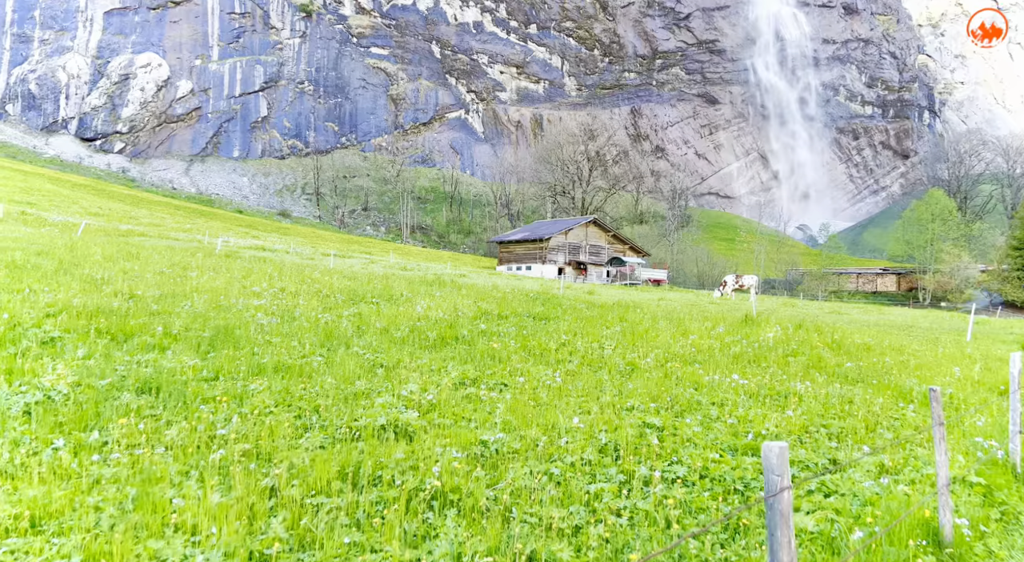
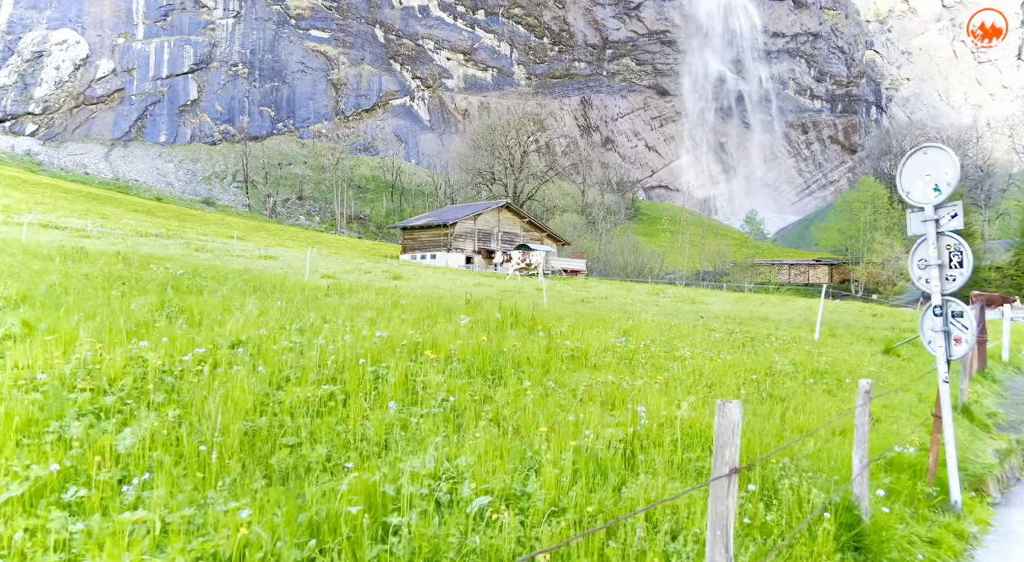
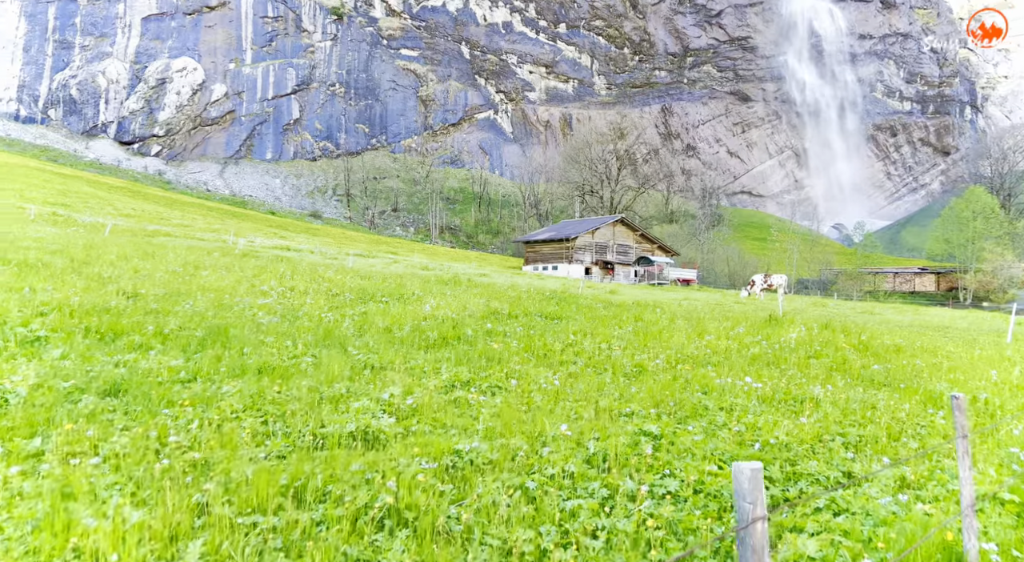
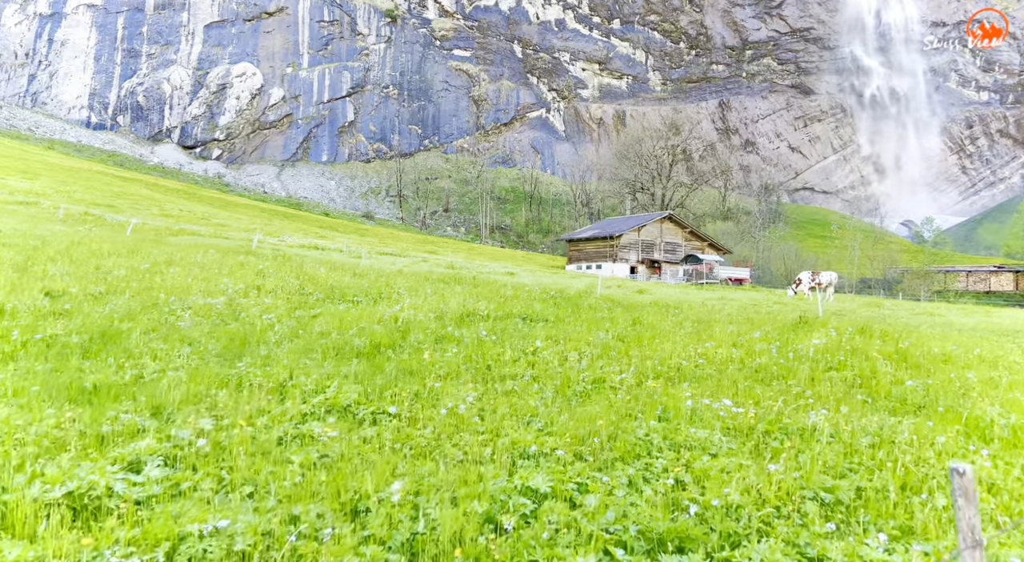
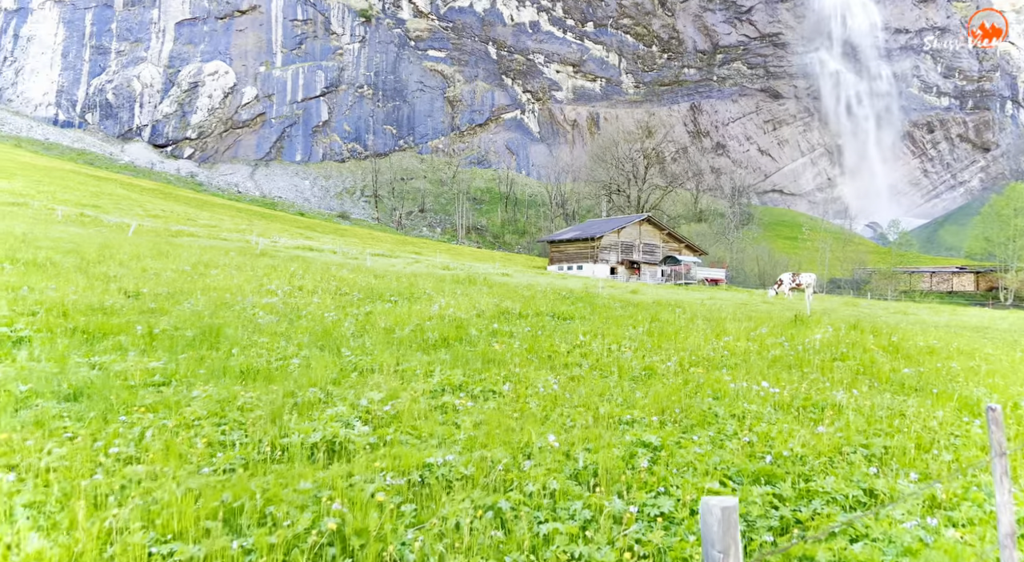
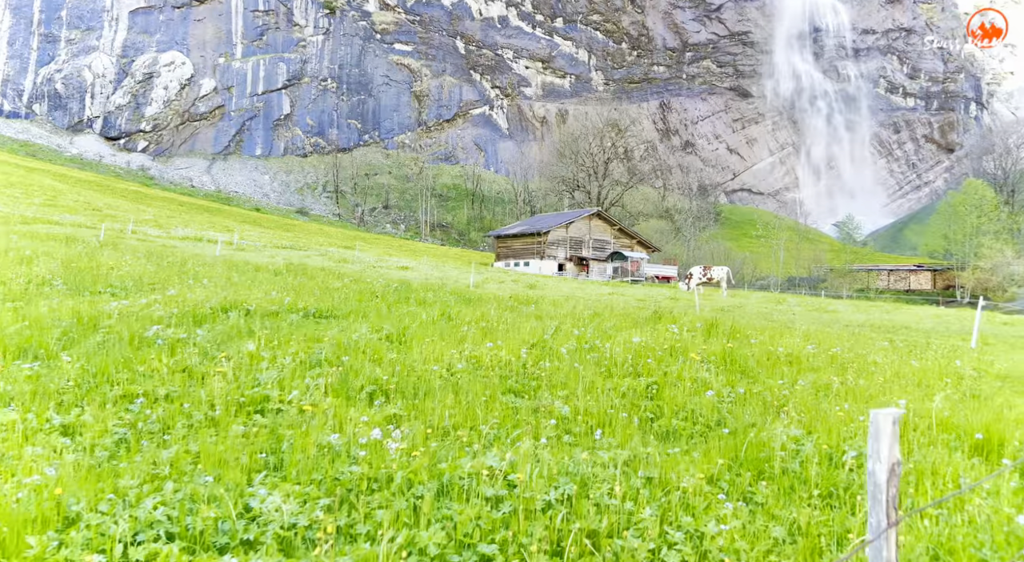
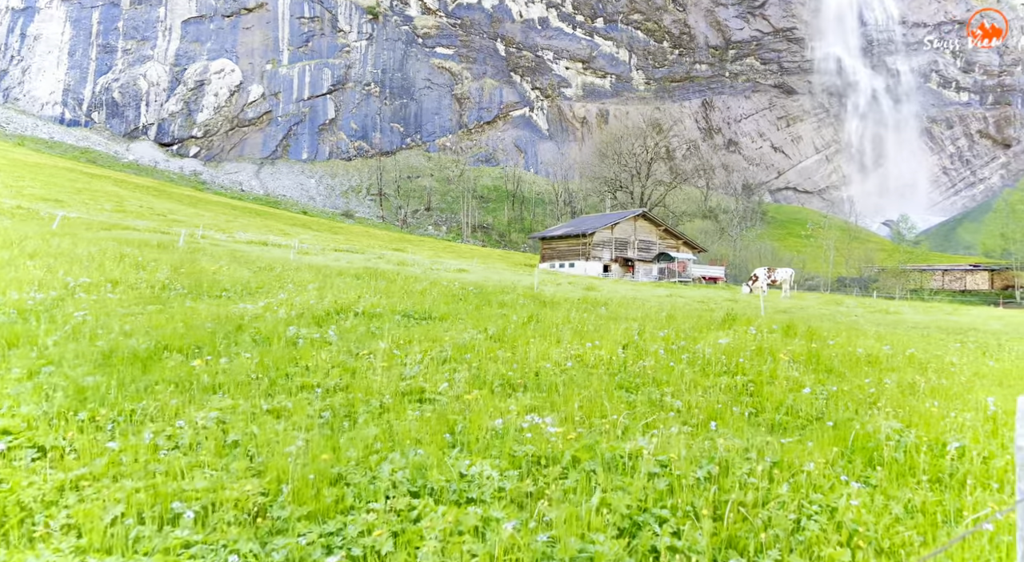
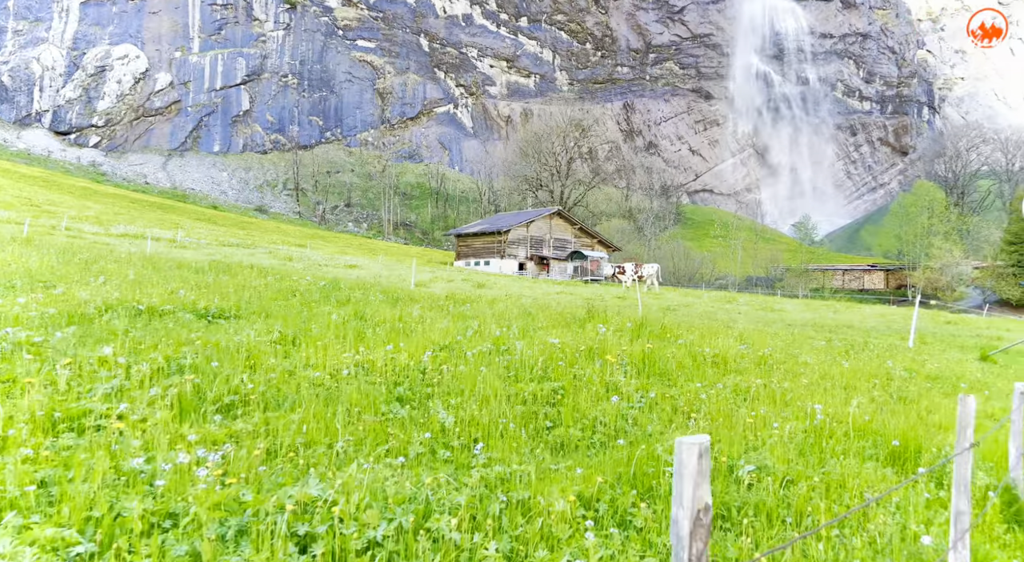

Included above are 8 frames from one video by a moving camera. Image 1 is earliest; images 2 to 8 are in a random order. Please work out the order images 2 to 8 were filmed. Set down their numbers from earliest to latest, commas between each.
3, 5, 4, 7, 6, 8, 2
